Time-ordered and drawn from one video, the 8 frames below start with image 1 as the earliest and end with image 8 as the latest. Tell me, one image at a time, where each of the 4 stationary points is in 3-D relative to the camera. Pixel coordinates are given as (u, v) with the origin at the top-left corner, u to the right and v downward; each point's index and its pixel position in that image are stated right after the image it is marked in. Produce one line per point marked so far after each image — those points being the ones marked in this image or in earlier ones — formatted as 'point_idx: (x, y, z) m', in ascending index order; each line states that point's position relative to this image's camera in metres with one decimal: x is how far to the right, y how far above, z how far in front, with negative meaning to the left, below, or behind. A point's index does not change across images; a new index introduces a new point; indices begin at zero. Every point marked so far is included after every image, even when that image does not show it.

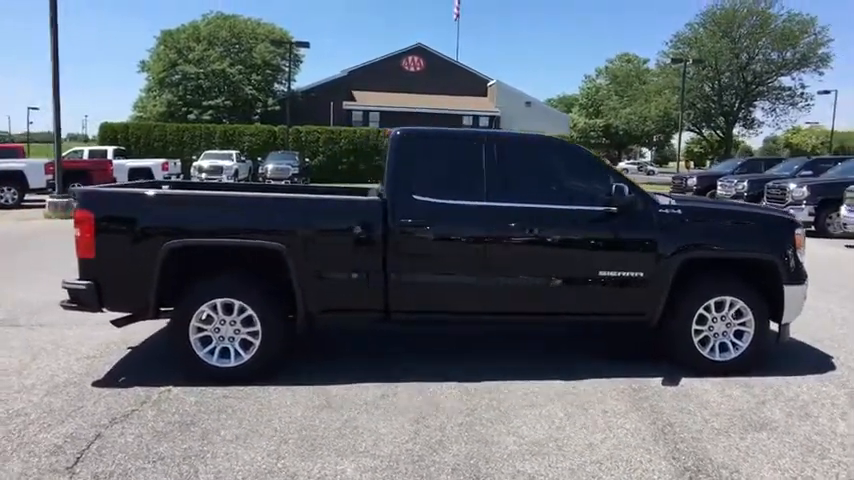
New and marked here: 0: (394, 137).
0: (-0.2, +0.8, +5.2) m
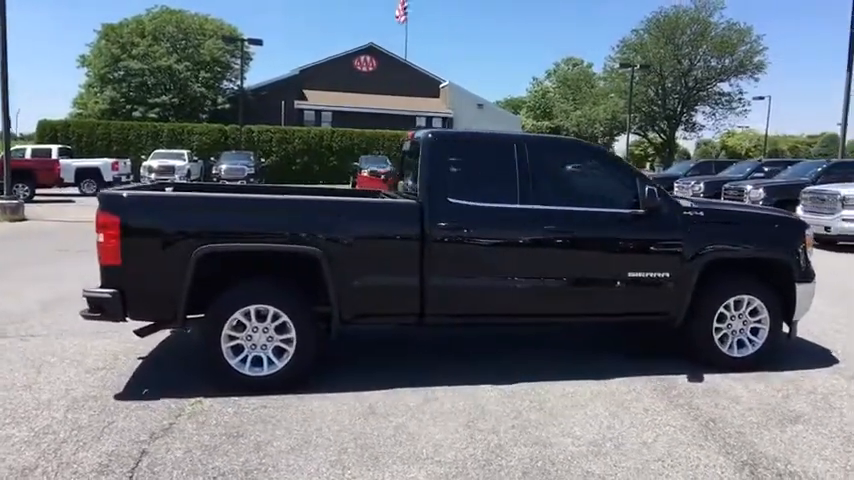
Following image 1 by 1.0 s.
0: (0.0, +0.8, +5.2) m
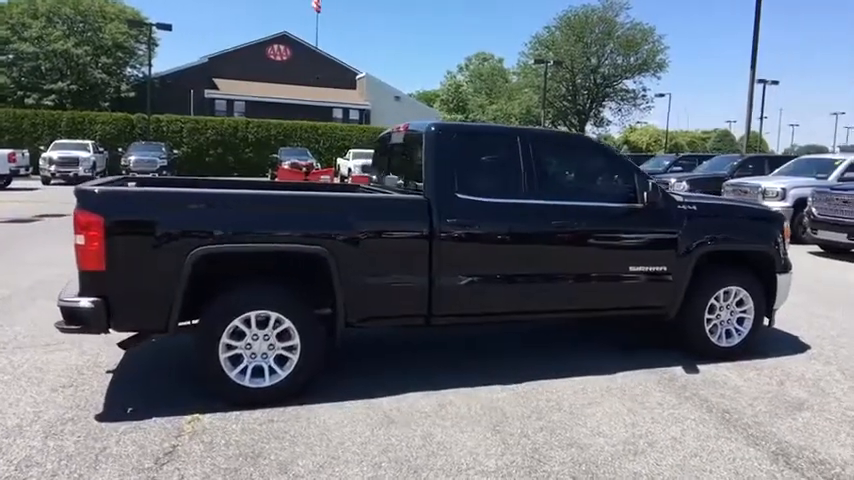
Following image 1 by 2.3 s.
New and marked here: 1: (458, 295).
0: (0.0, +0.8, +4.9) m
1: (+0.2, -0.4, +4.9) m
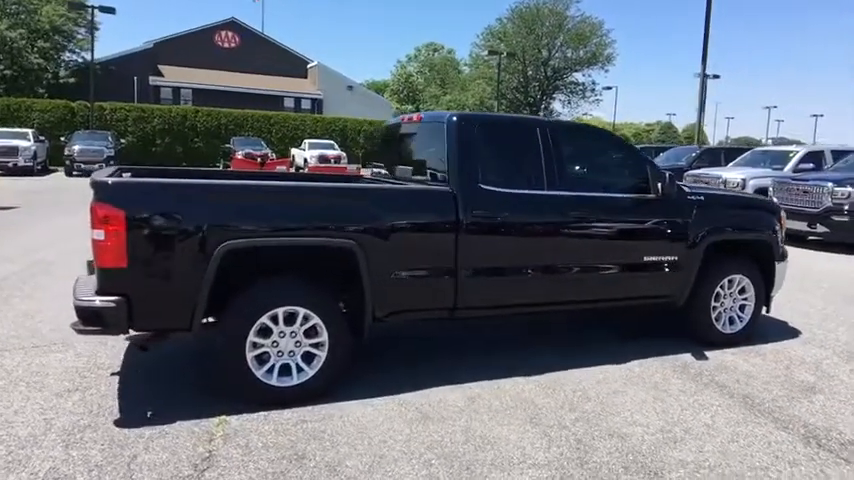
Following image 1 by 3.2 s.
0: (+0.2, +0.9, +4.8) m
1: (+0.4, -0.3, +4.8) m
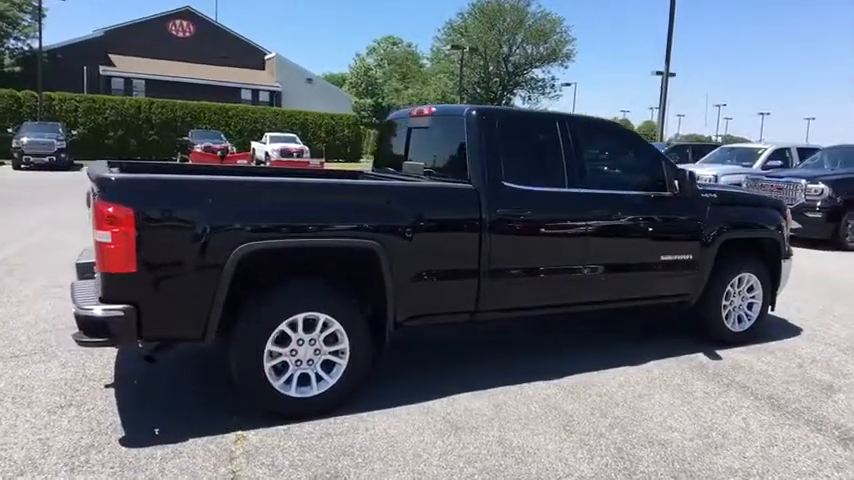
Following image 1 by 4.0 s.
0: (+0.3, +0.9, +4.6) m
1: (+0.5, -0.3, +4.6) m
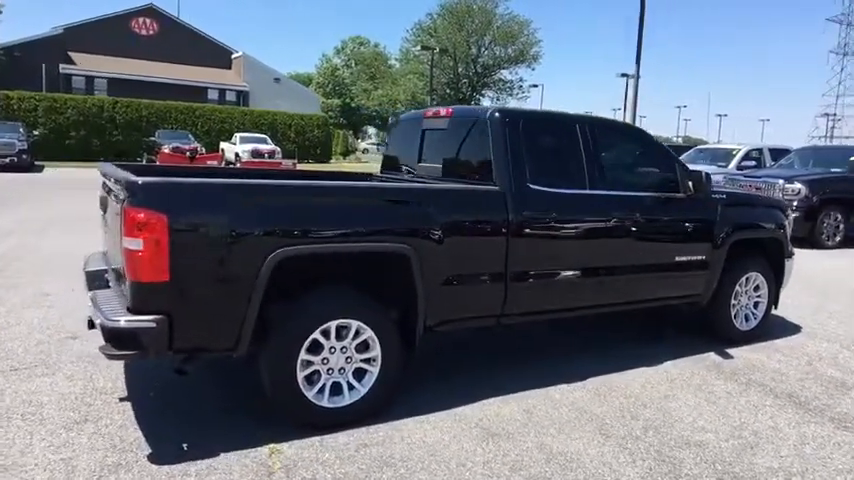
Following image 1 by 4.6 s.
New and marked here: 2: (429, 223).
0: (+0.5, +0.9, +4.6) m
1: (+0.7, -0.4, +4.6) m
2: (0.0, +0.1, +4.0) m
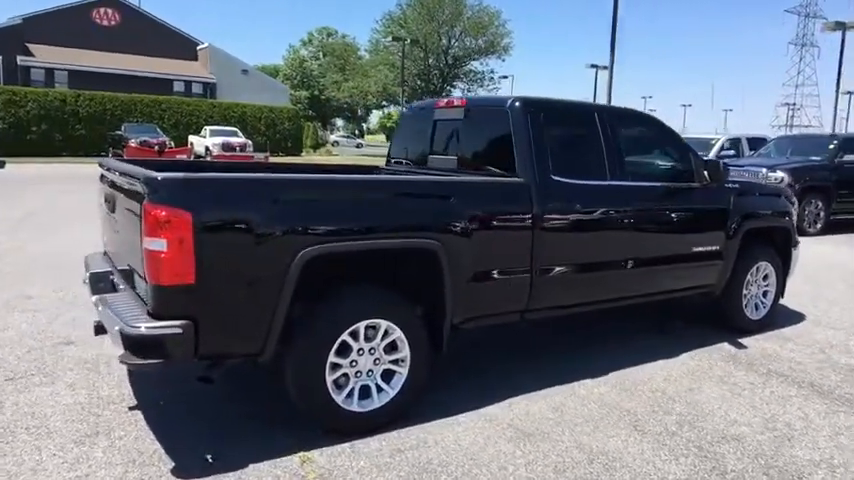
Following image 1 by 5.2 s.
0: (+0.6, +0.9, +4.4) m
1: (+0.9, -0.3, +4.5) m
2: (+0.2, +0.1, +3.9) m
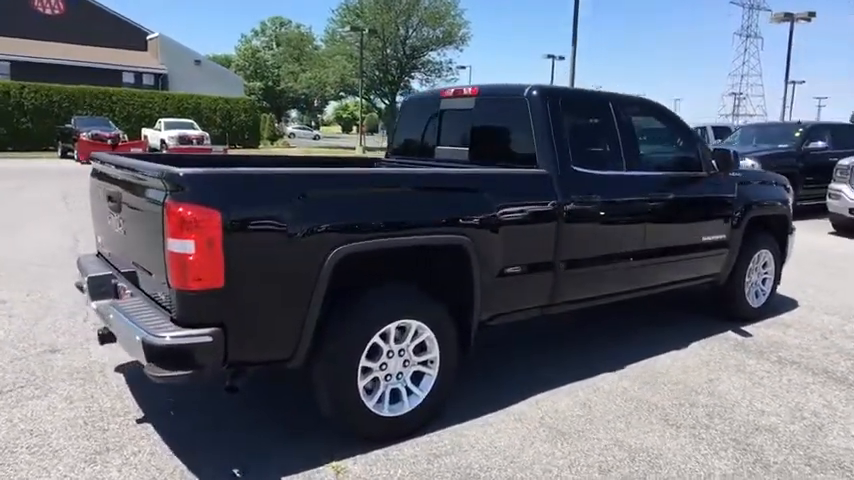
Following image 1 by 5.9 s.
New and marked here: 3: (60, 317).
0: (+0.7, +1.0, +4.3) m
1: (+1.0, -0.3, +4.4) m
2: (+0.3, +0.2, +3.7) m
3: (-3.1, -0.7, +5.6) m
